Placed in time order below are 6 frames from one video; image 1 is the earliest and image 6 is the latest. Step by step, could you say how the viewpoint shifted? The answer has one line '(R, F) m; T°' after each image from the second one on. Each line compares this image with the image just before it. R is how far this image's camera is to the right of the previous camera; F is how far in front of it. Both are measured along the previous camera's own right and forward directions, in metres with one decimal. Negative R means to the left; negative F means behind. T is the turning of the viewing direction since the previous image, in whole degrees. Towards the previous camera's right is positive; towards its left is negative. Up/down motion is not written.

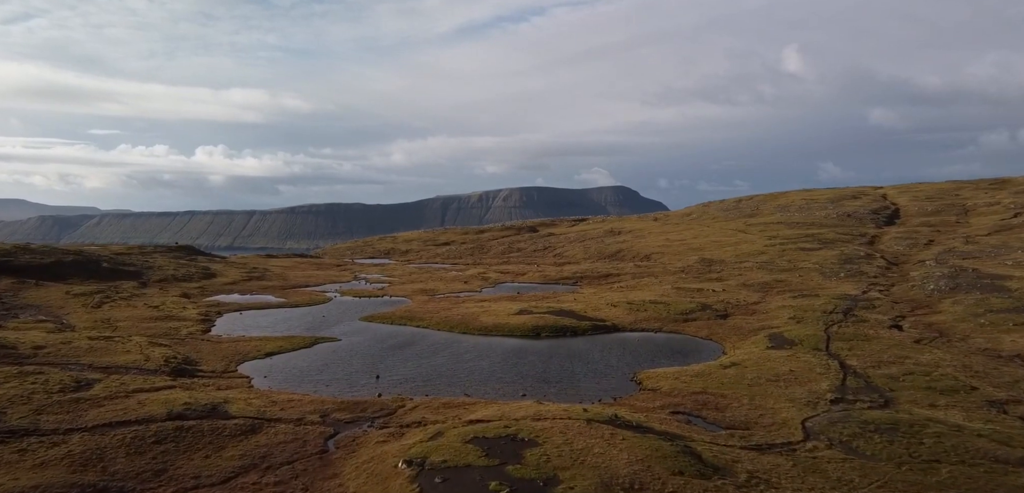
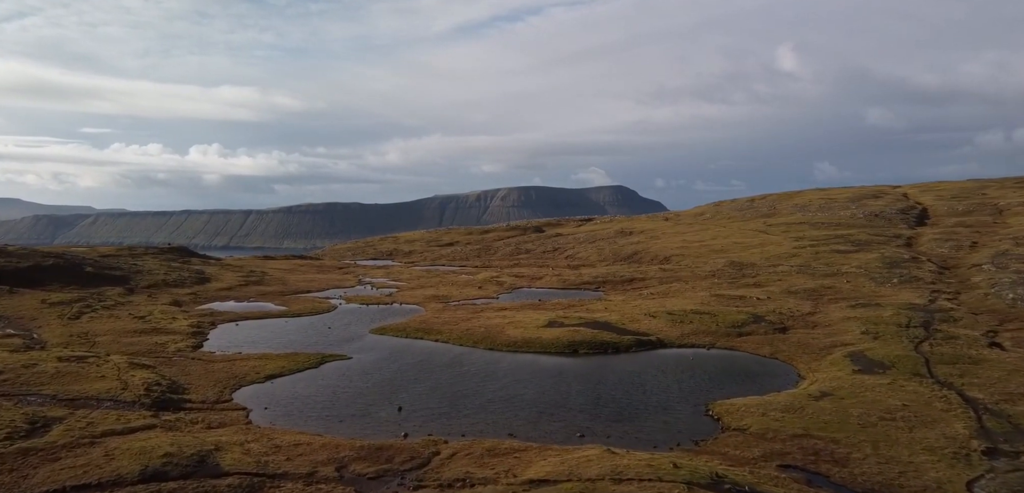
(-2.2, +6.0) m; 0°
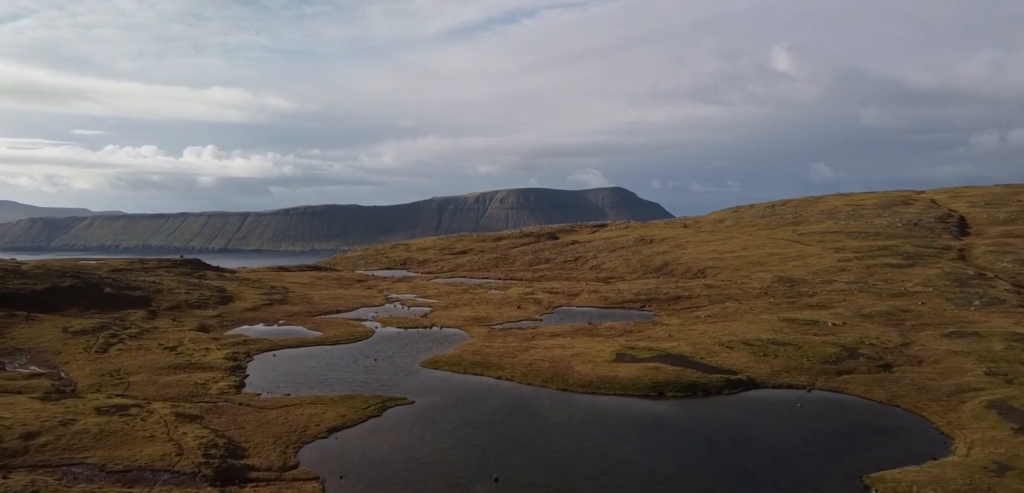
(-4.4, +4.2) m; 0°
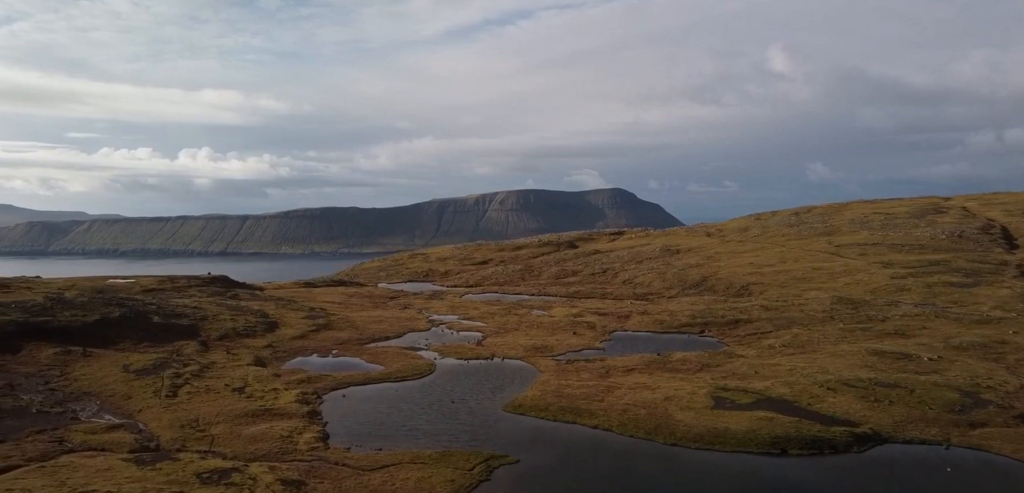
(-5.9, +2.2) m; -1°
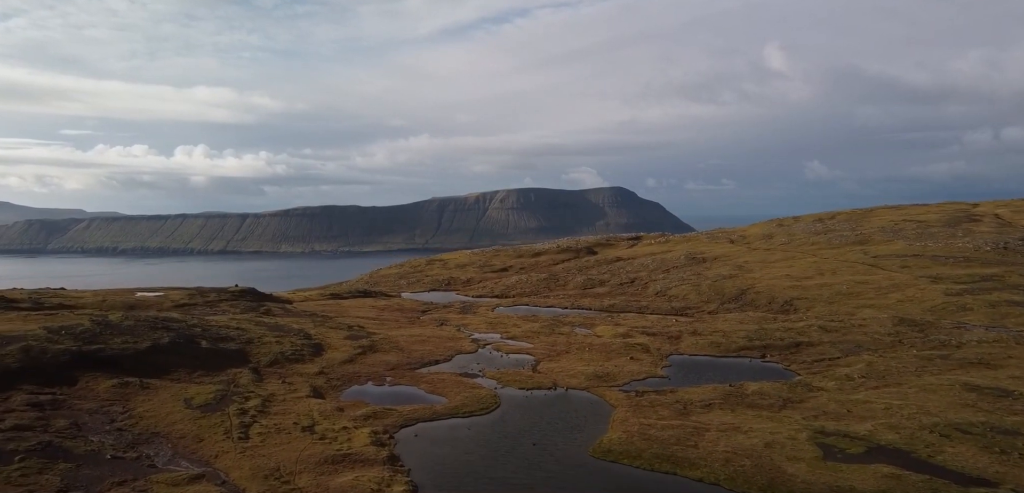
(-5.9, +2.2) m; -1°
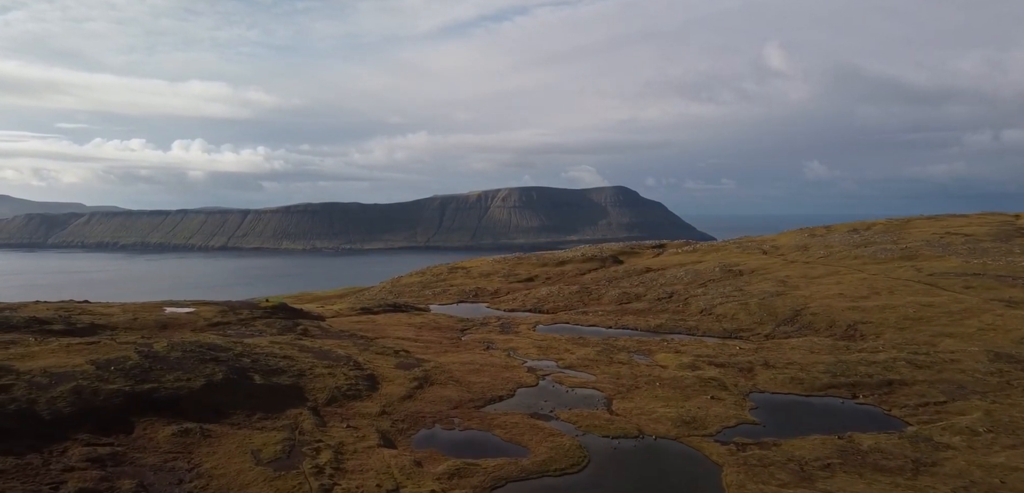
(-7.3, +5.3) m; -1°
